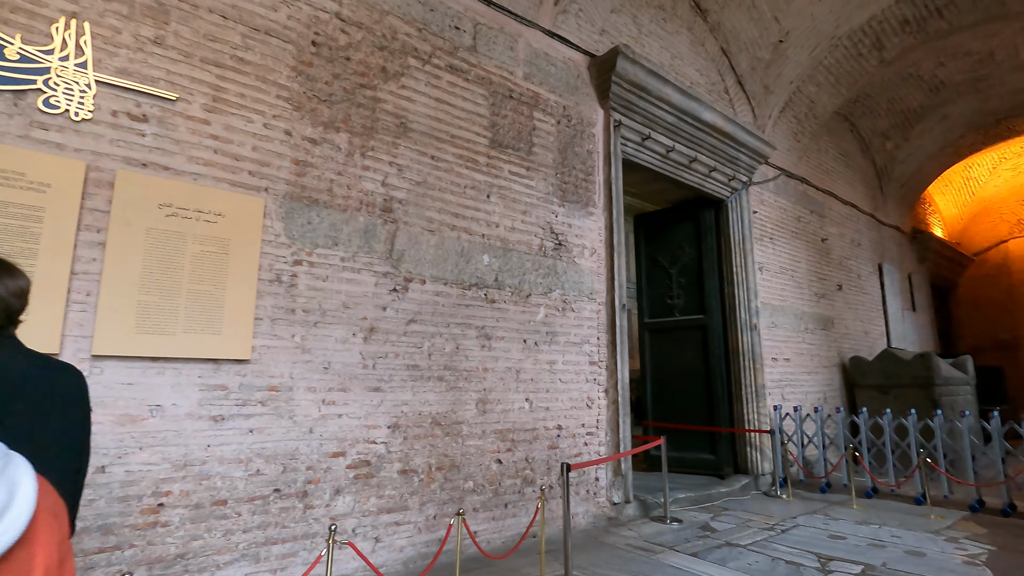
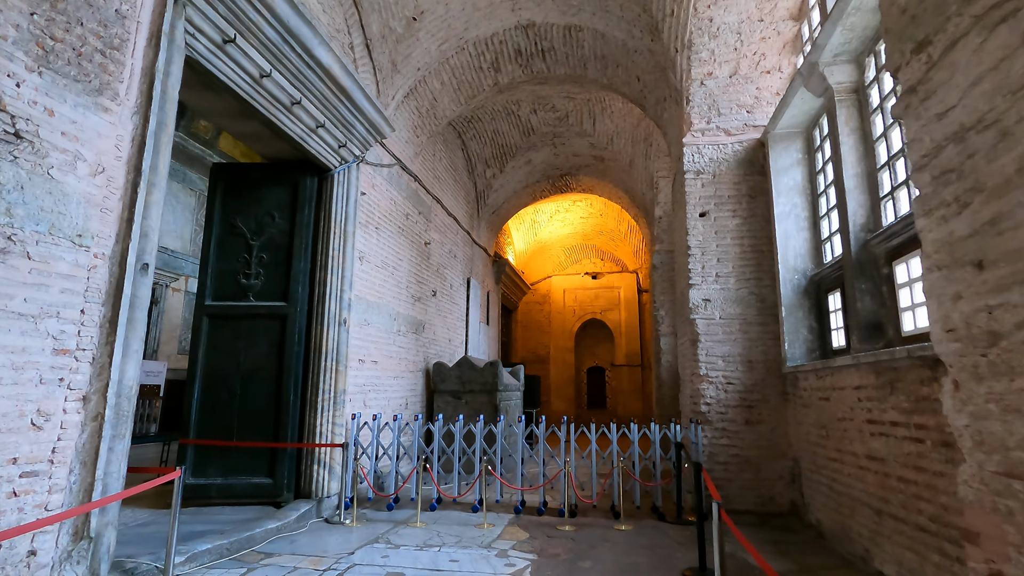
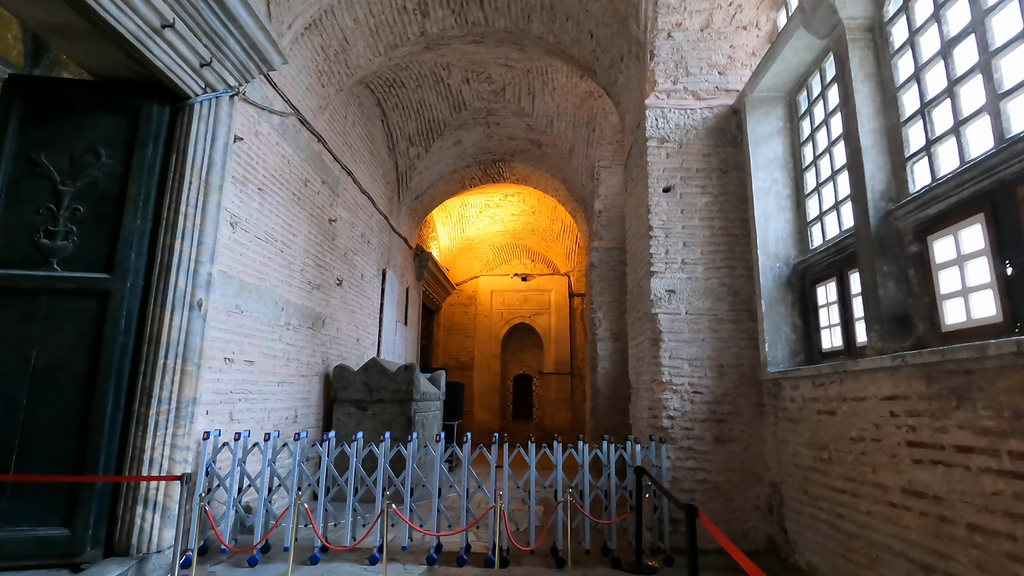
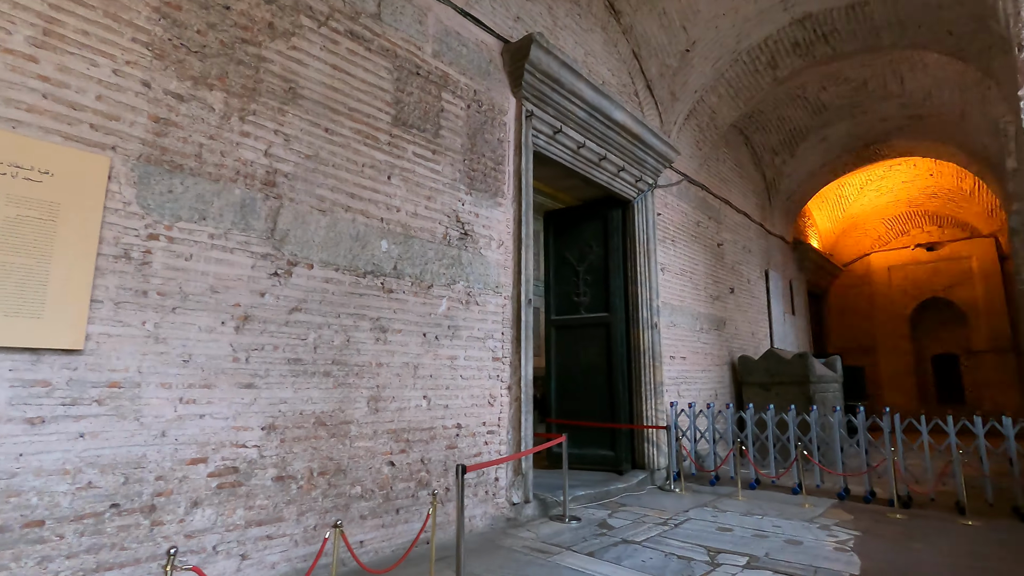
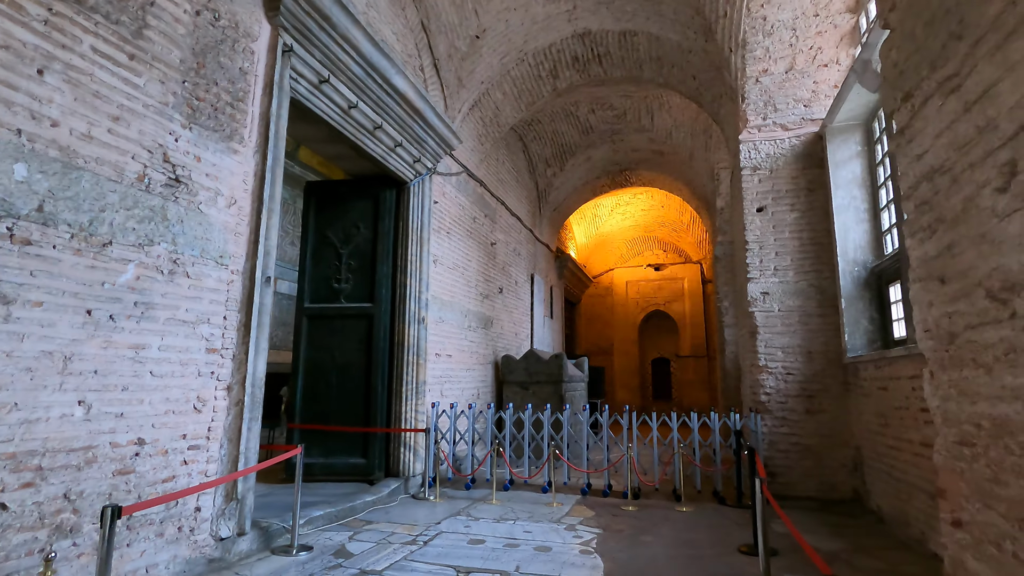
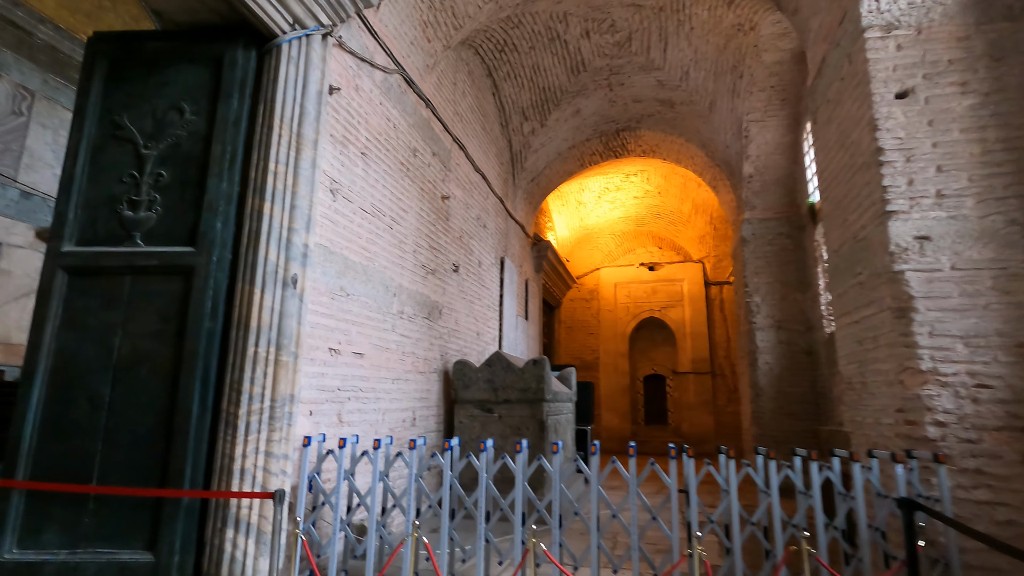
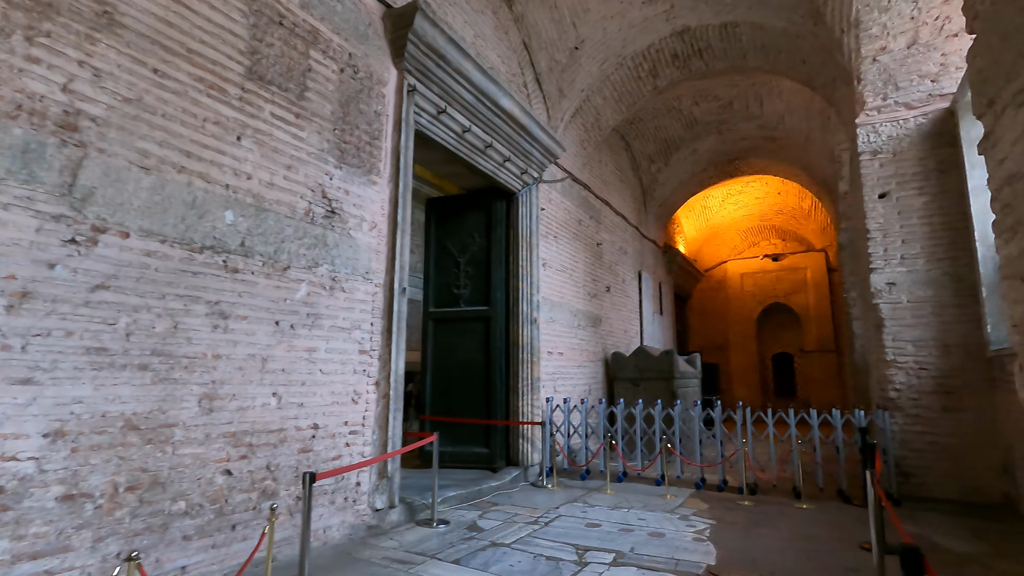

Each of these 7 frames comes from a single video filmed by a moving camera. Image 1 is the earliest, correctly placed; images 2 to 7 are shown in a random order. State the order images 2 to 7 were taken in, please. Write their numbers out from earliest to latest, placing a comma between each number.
4, 7, 5, 2, 3, 6
